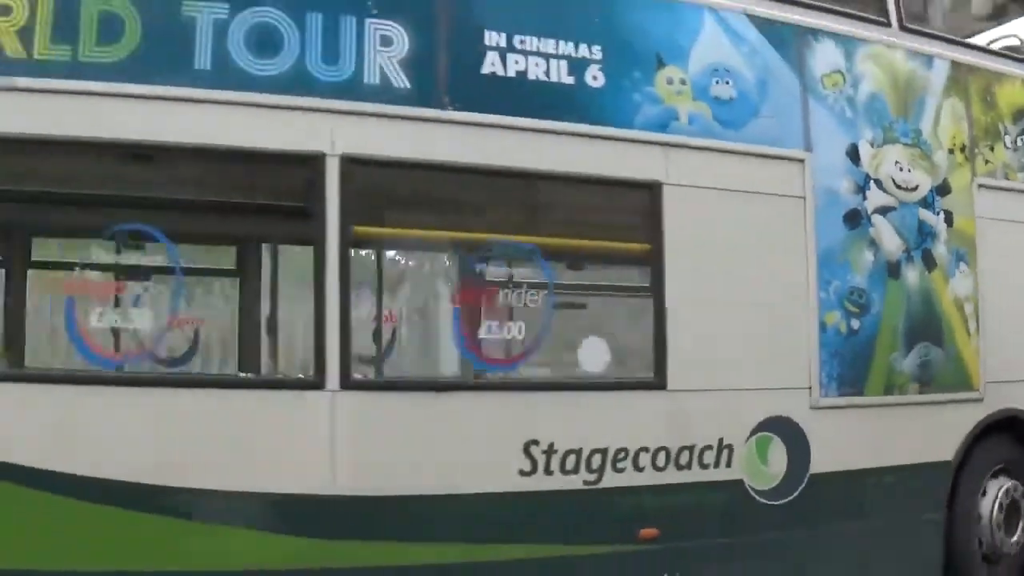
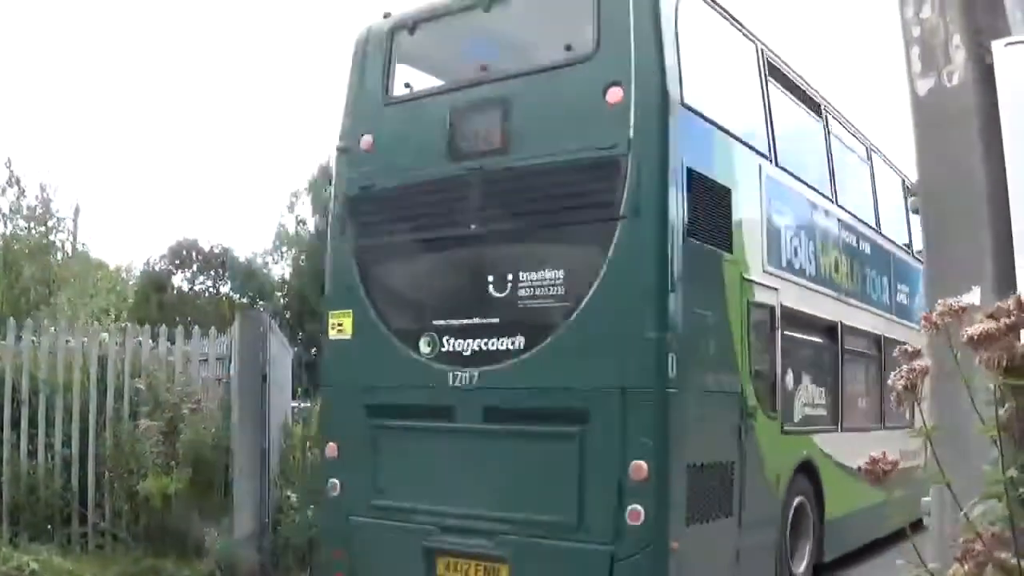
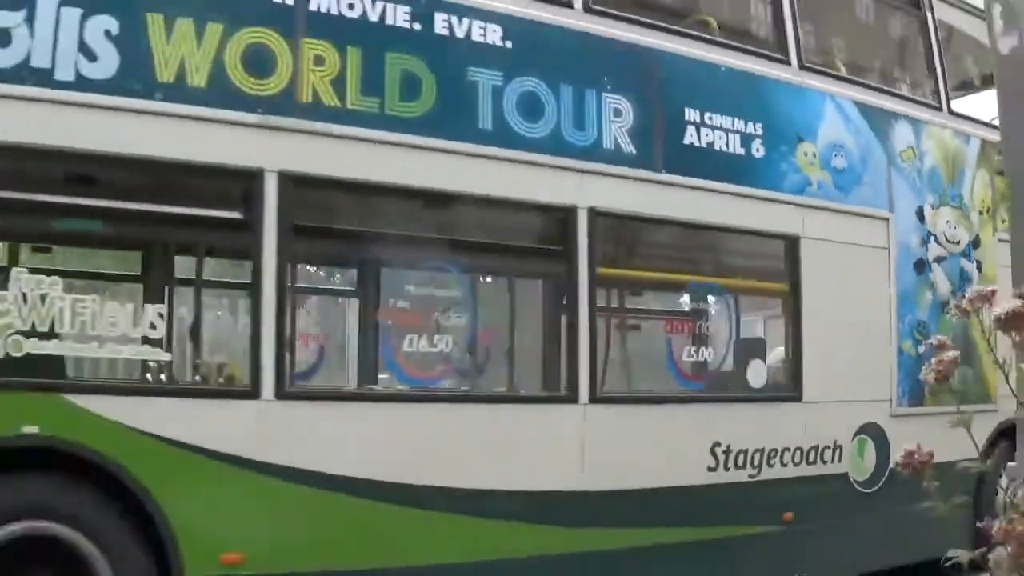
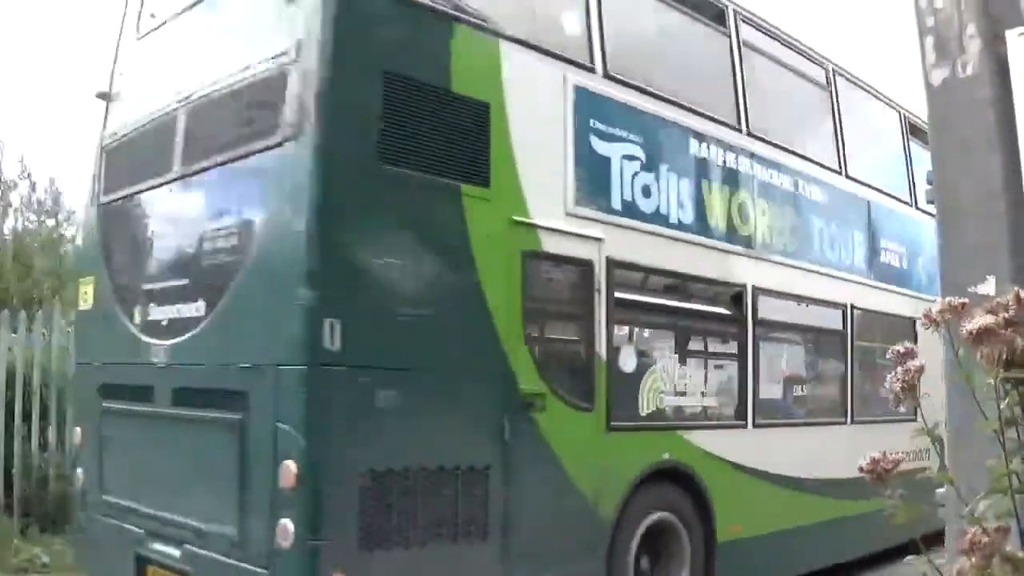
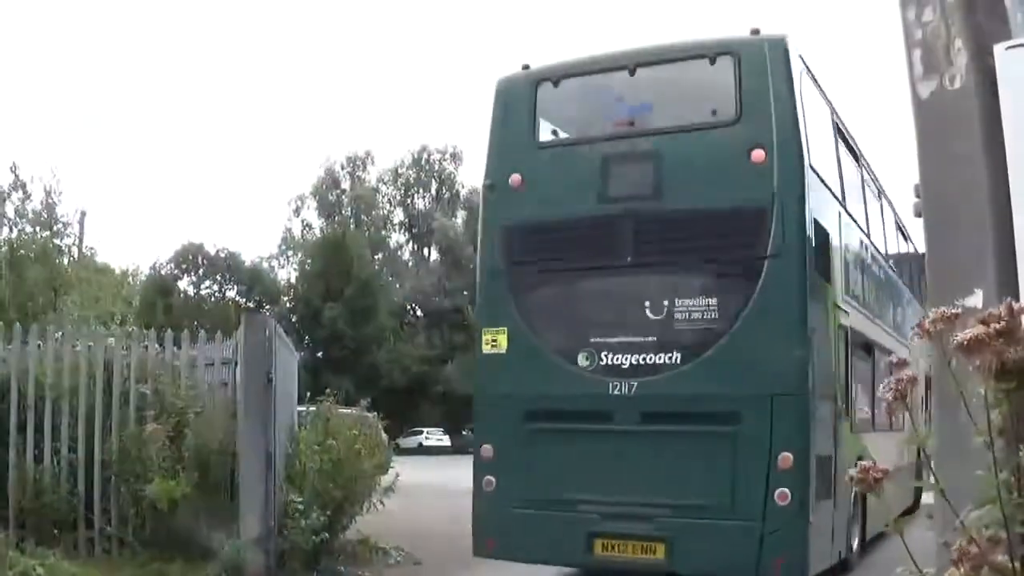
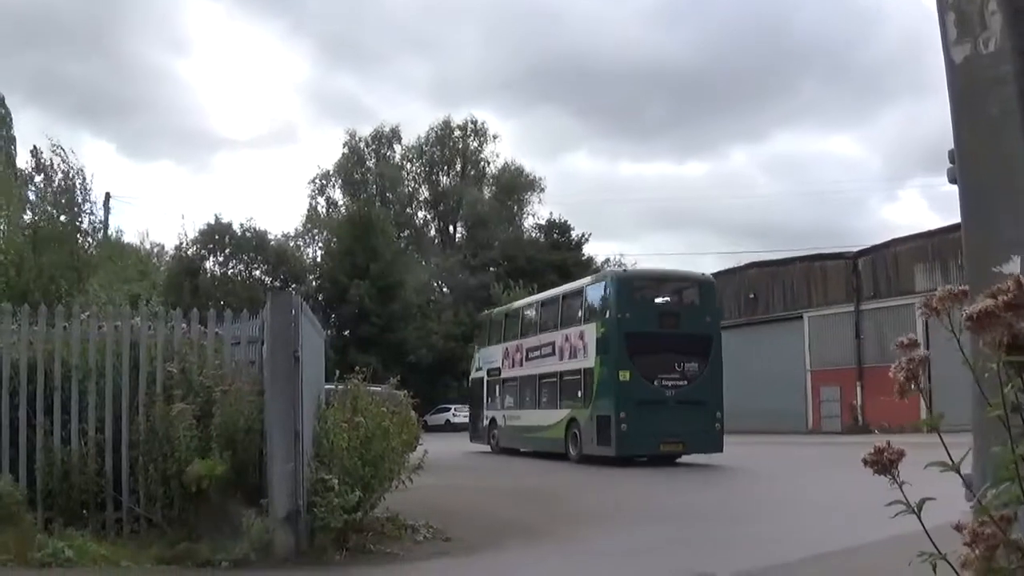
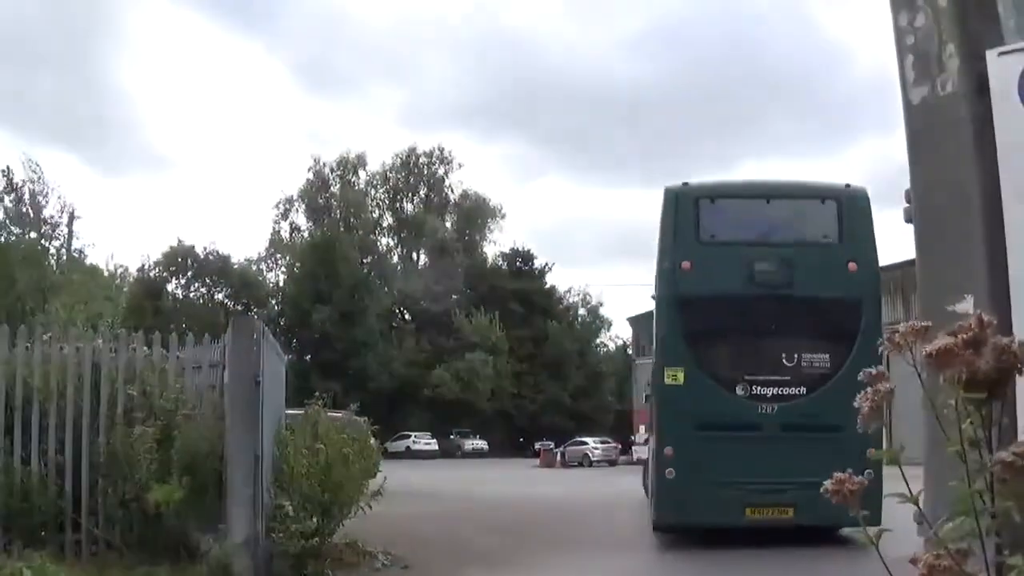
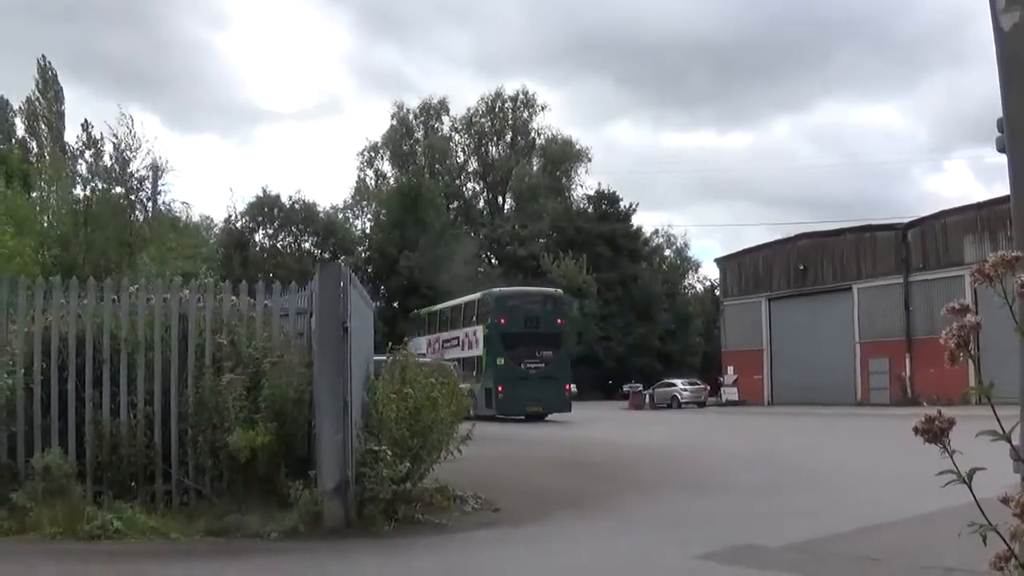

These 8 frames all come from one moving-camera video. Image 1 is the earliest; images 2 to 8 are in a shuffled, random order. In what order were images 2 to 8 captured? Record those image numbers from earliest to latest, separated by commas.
3, 4, 2, 5, 7, 6, 8
